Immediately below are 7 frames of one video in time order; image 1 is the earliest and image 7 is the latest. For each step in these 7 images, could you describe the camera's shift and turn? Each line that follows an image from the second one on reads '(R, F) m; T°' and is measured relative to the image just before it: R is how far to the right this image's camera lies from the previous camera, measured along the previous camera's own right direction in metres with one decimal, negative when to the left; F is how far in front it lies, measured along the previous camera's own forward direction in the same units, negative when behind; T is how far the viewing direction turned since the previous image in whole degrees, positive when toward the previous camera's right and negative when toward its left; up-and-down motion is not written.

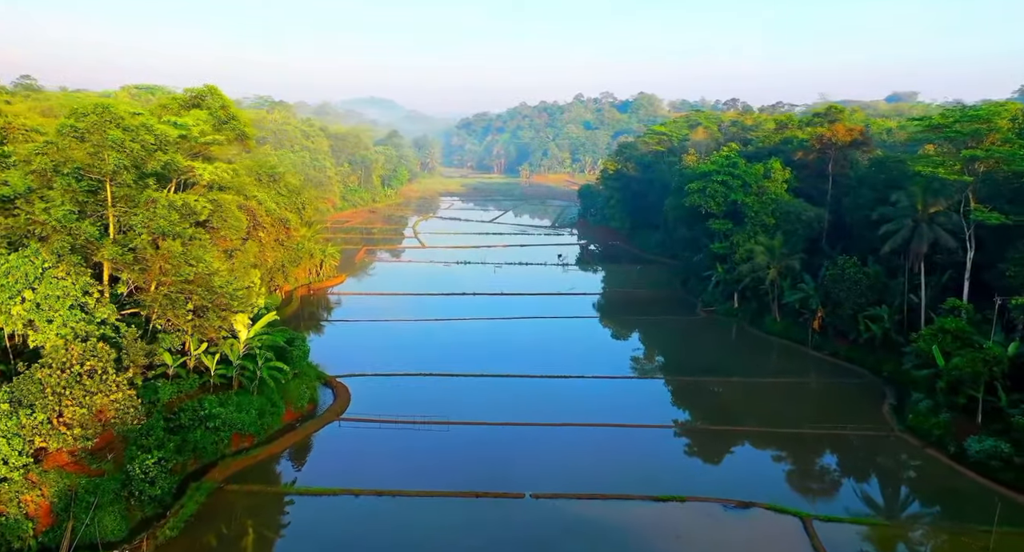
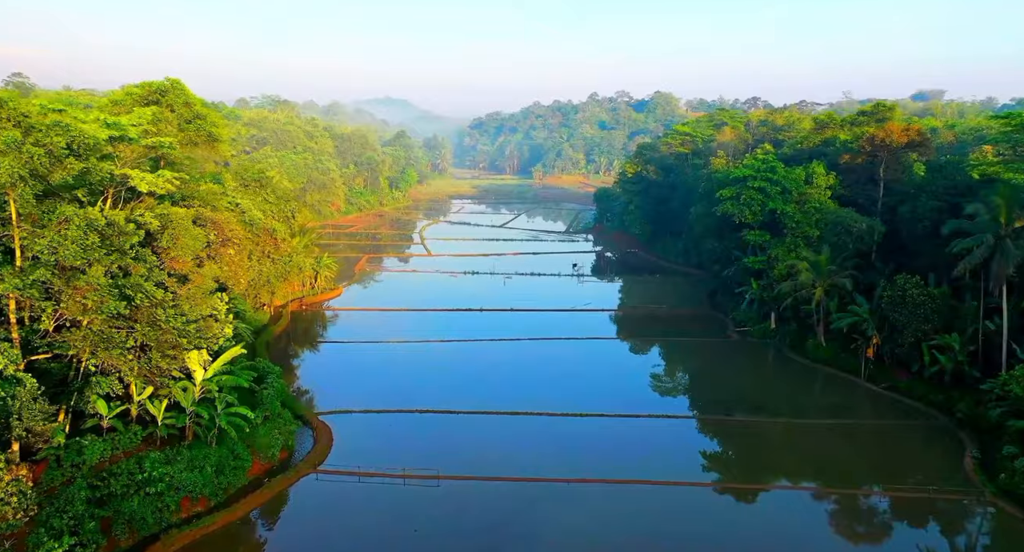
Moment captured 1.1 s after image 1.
(+0.1, +3.5) m; -1°
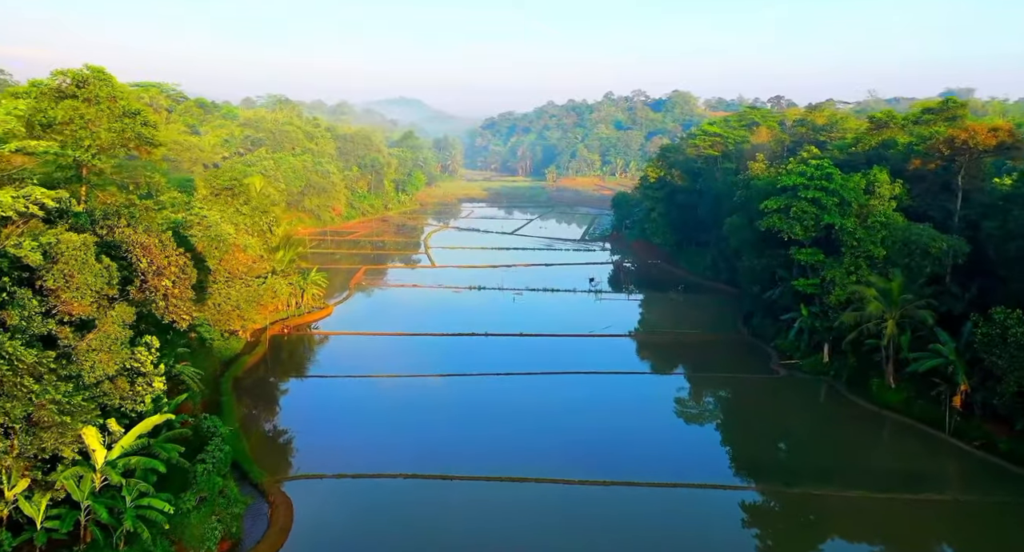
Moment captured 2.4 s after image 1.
(+0.1, +4.4) m; -1°
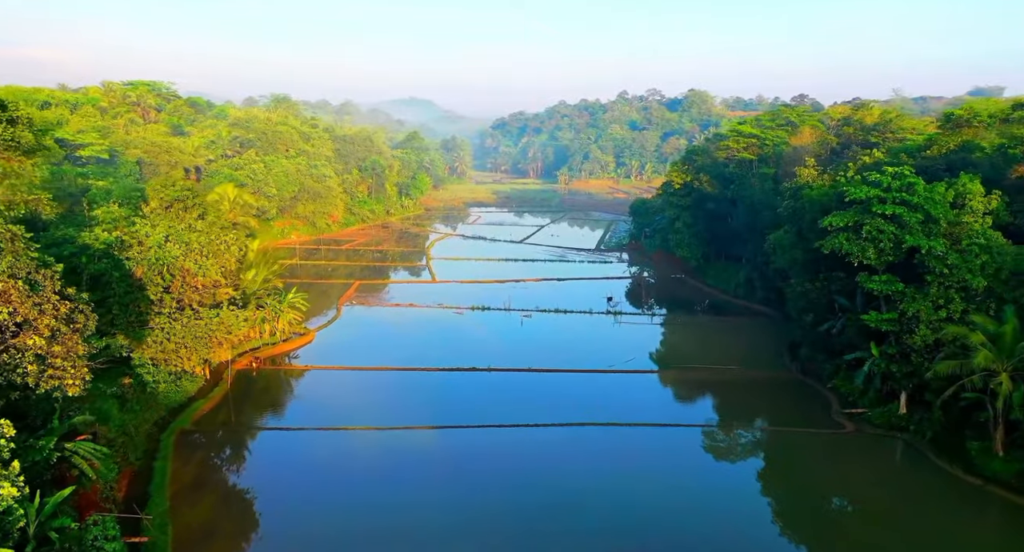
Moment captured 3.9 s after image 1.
(+0.1, +4.8) m; -1°
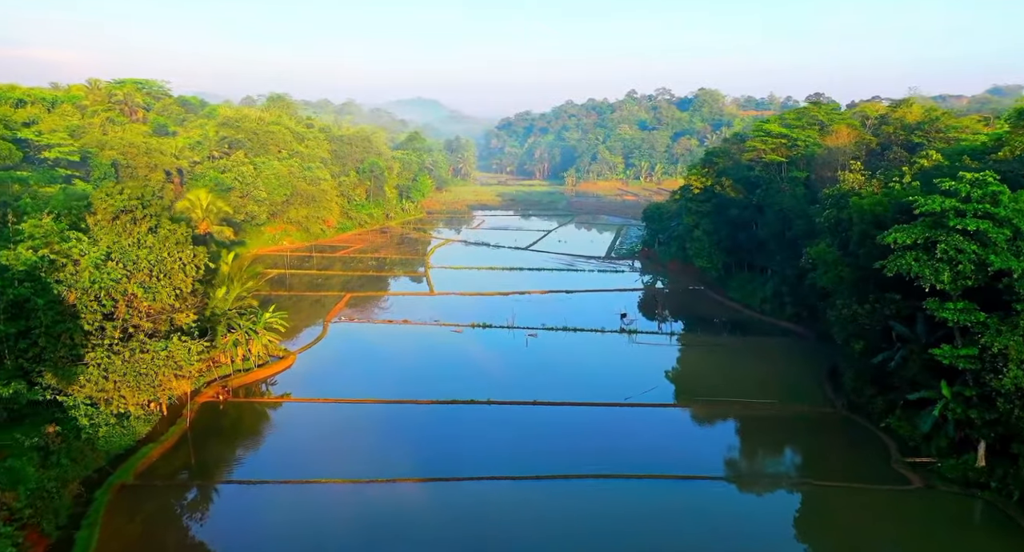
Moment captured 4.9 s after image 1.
(+0.1, +3.5) m; 0°
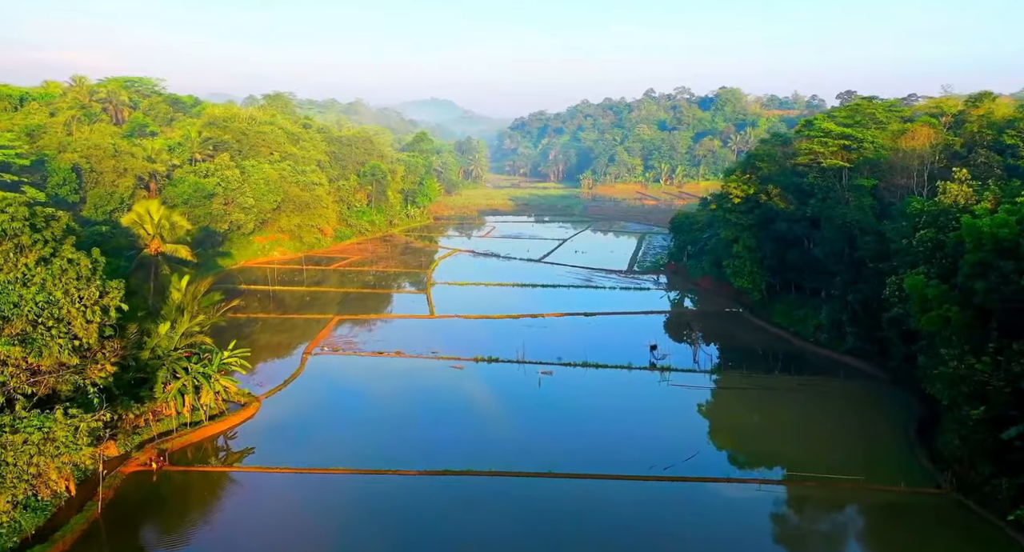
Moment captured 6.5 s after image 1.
(+0.1, +5.2) m; -1°
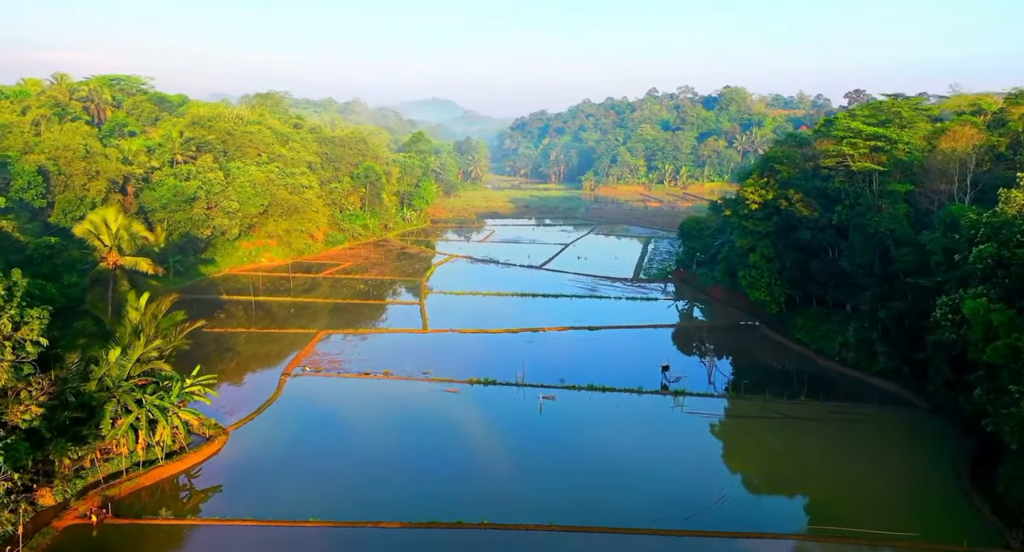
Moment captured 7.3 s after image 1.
(+0.1, +2.6) m; 0°
